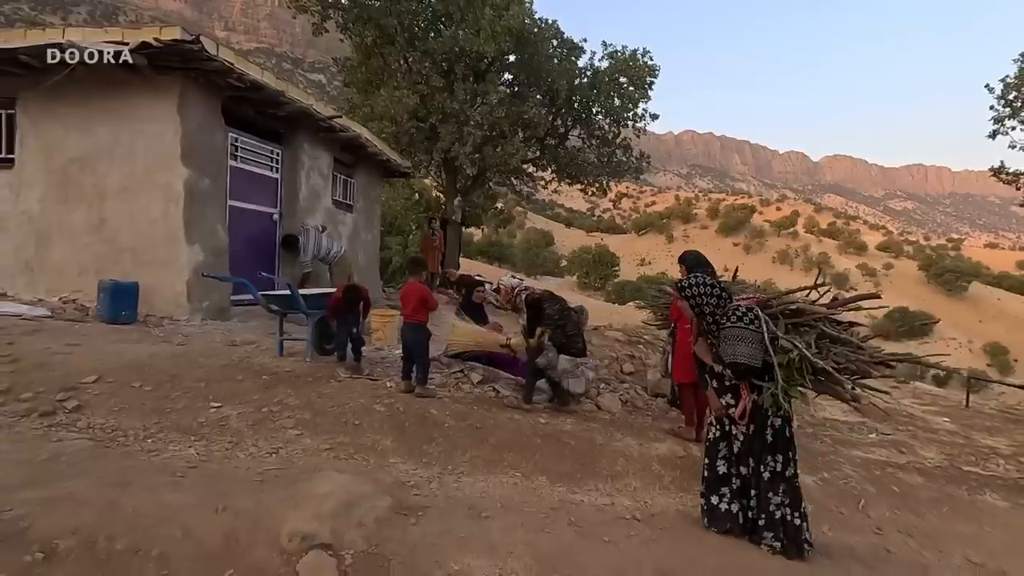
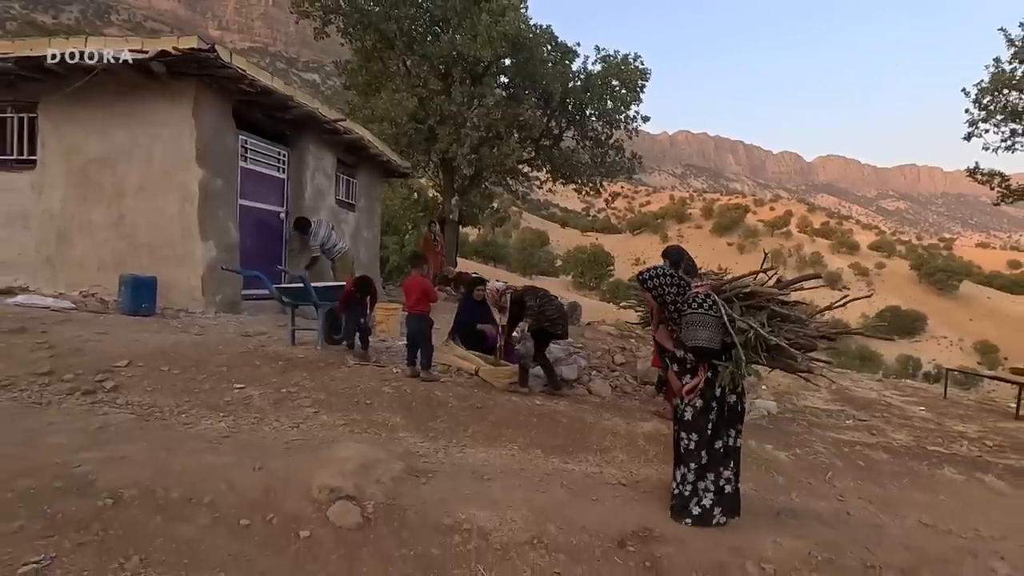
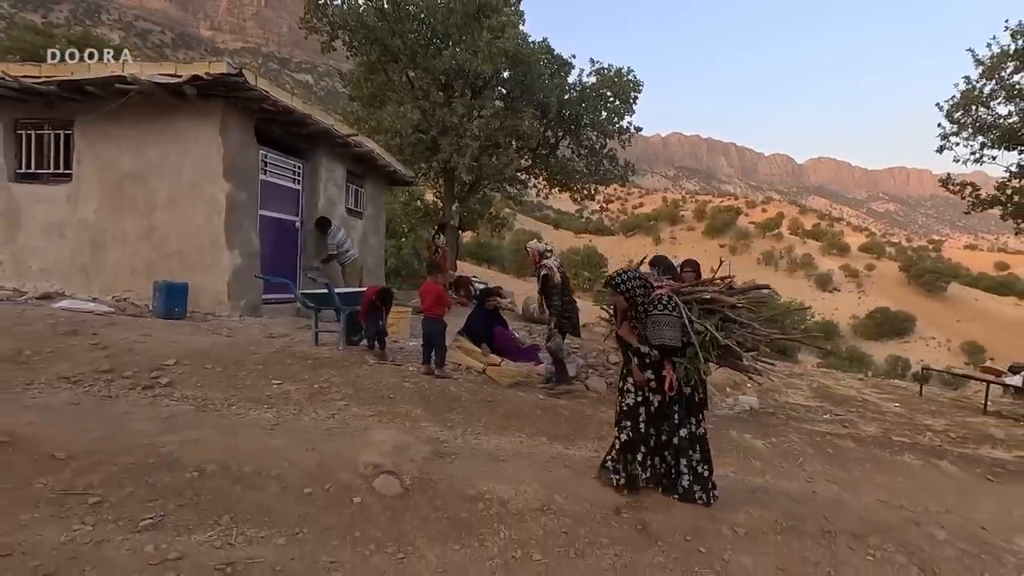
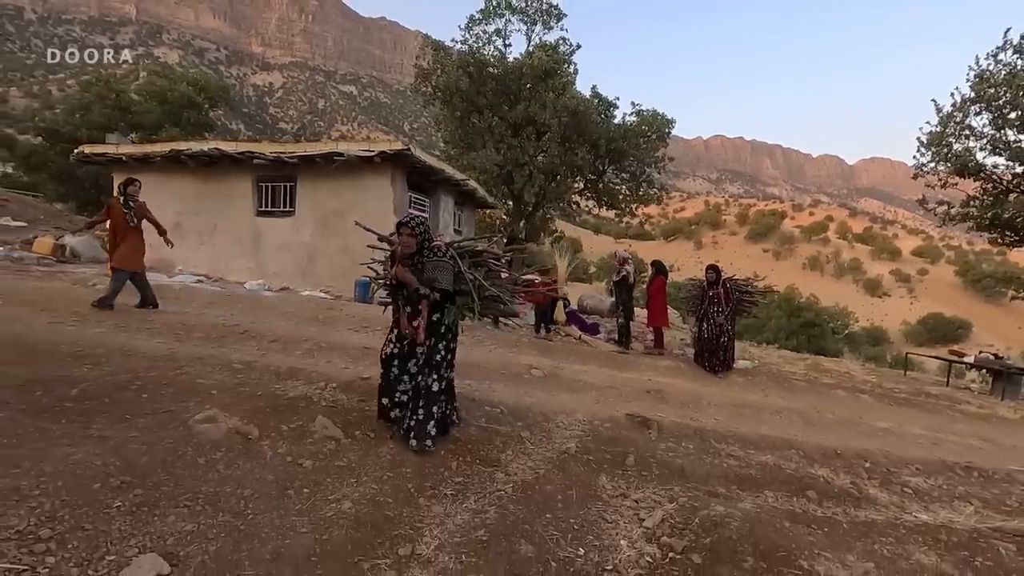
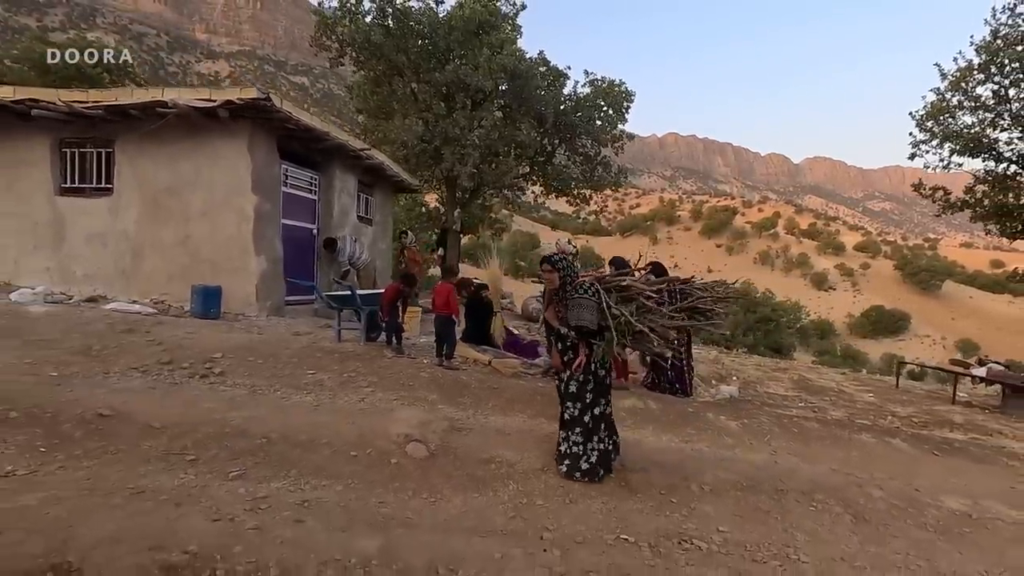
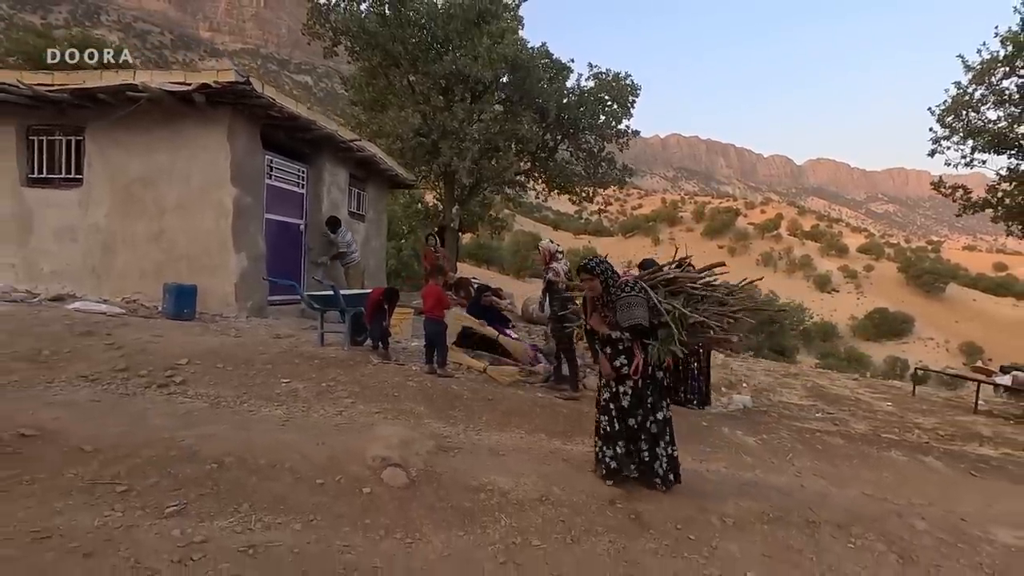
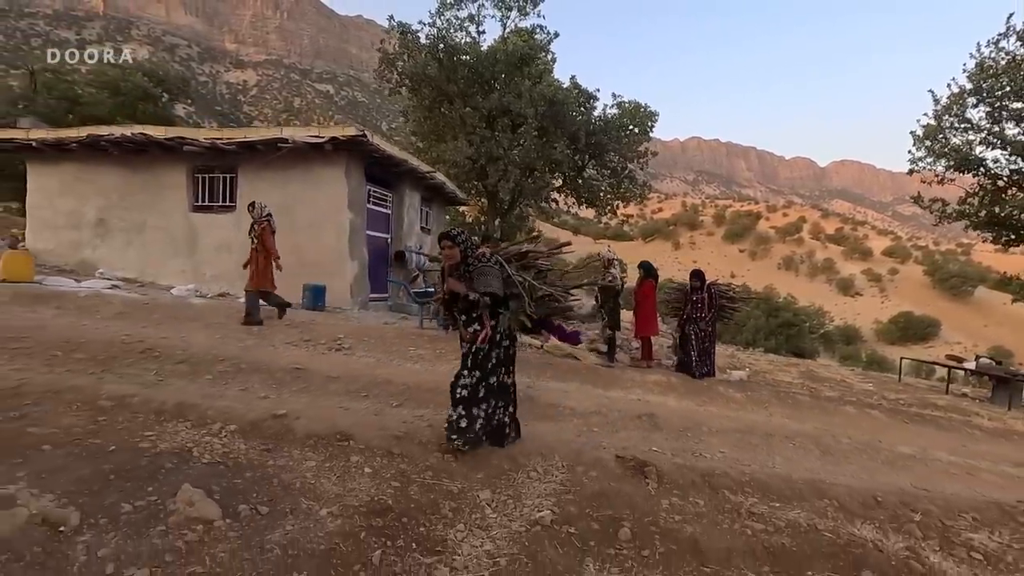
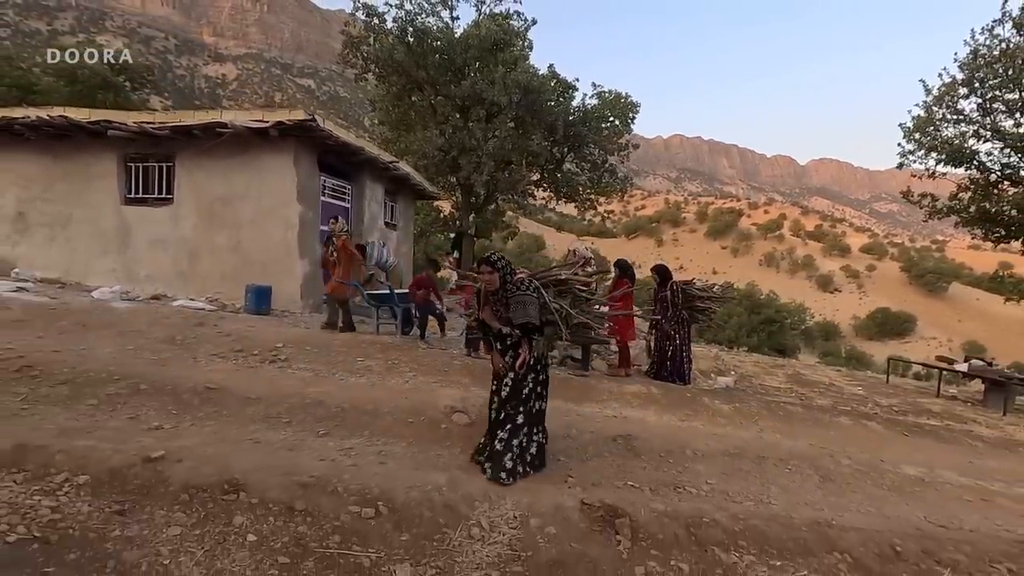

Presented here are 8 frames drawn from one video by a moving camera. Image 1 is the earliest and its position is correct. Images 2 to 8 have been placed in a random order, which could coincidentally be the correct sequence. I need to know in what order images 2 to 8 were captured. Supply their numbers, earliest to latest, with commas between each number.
2, 3, 6, 5, 8, 7, 4
